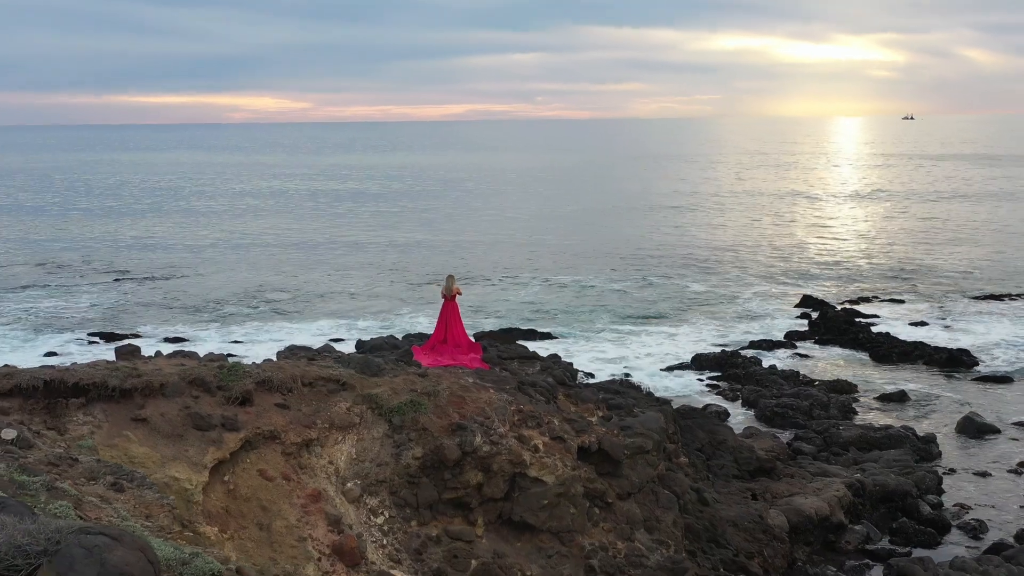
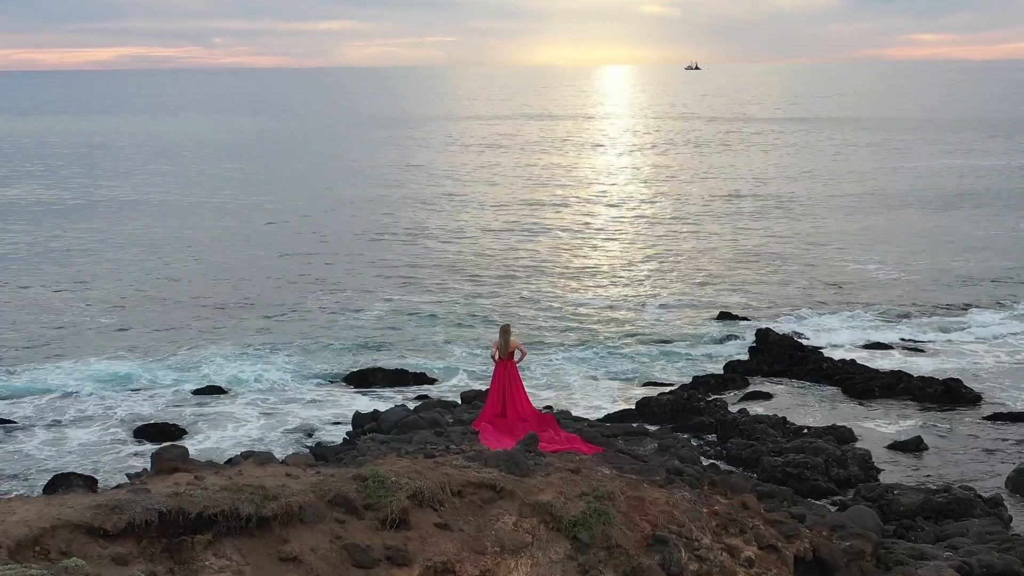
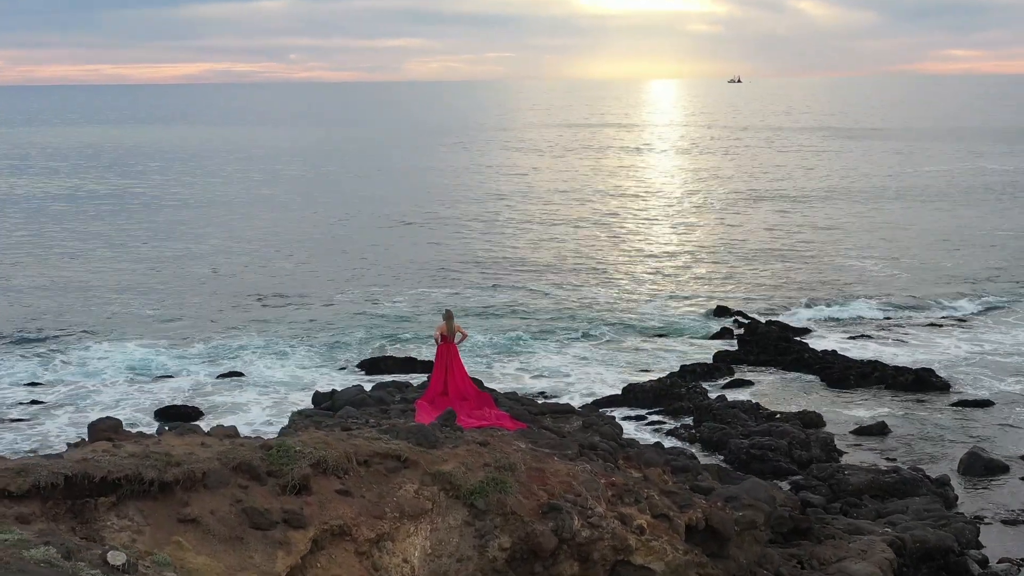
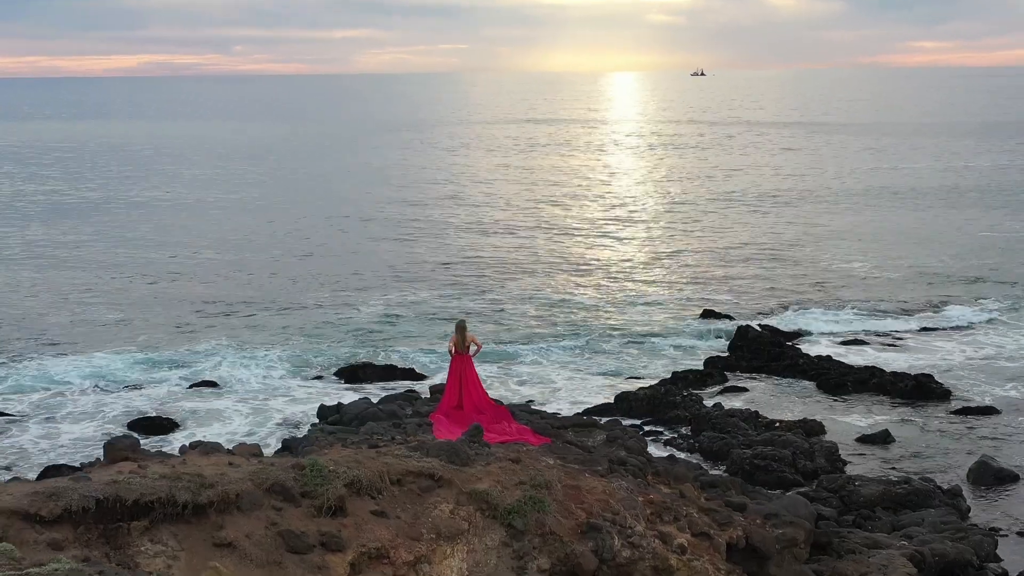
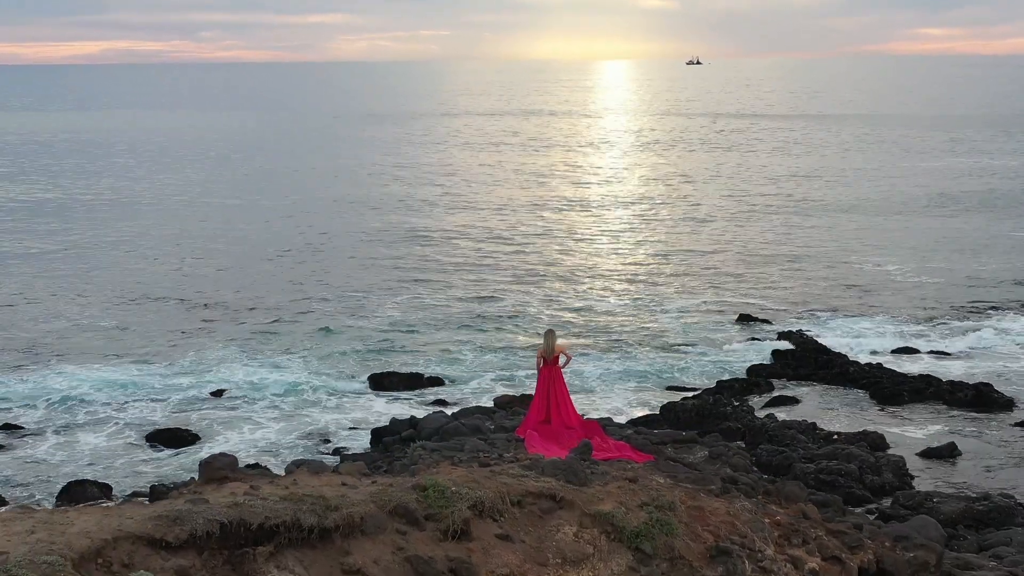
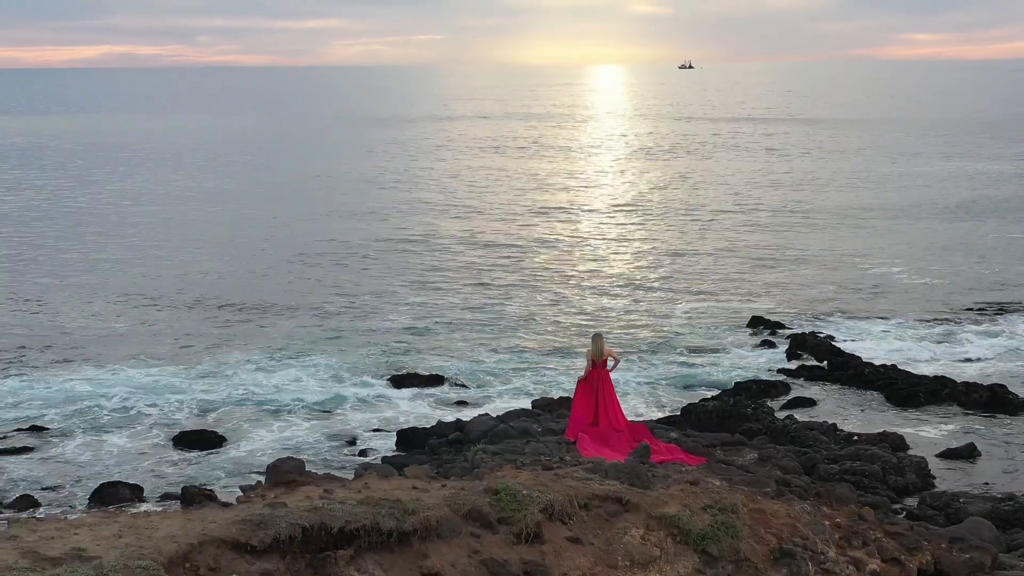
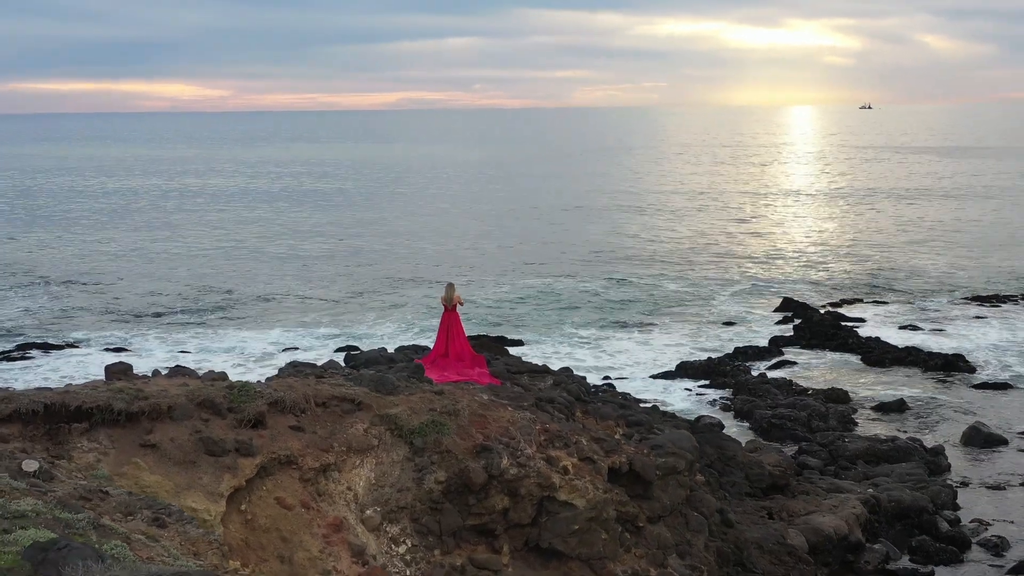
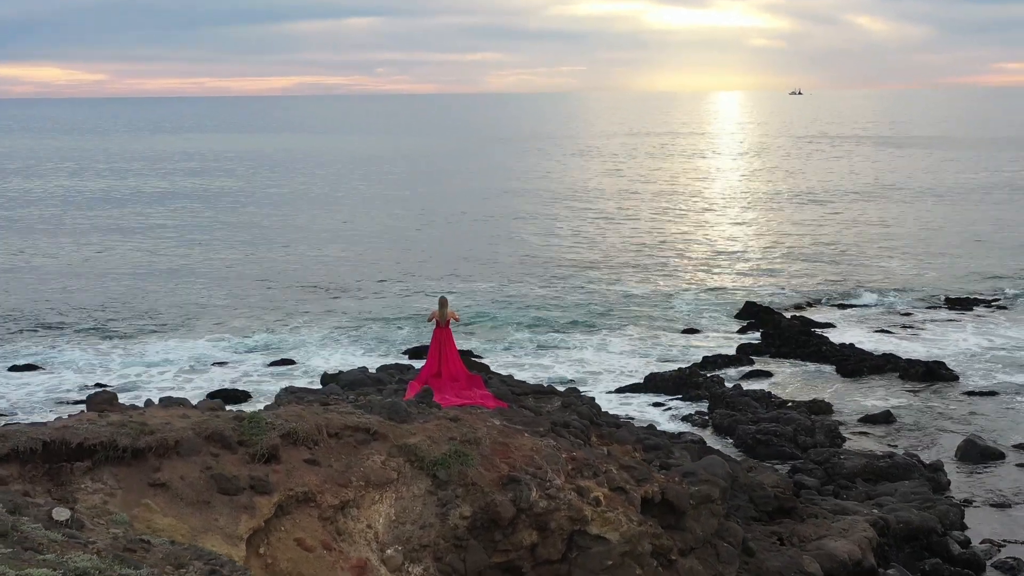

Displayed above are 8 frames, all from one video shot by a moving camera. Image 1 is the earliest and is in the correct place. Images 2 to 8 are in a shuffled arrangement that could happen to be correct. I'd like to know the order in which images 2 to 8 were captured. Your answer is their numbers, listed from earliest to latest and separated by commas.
7, 8, 3, 4, 2, 5, 6
